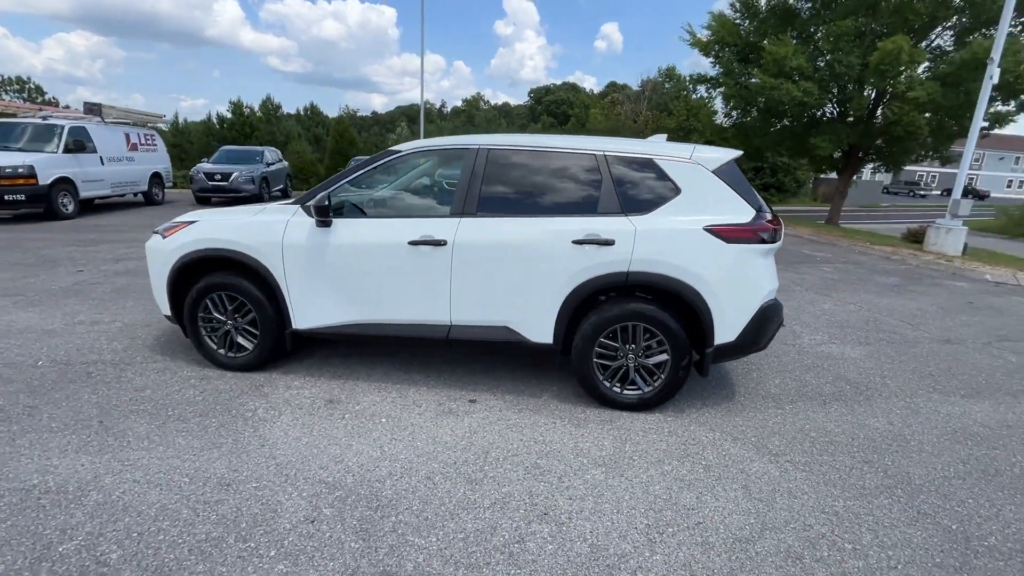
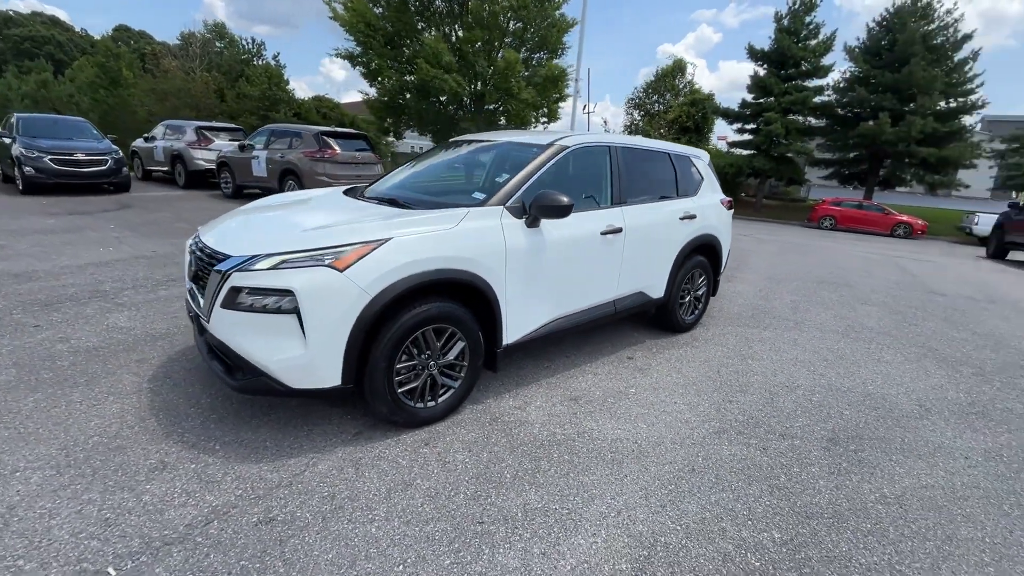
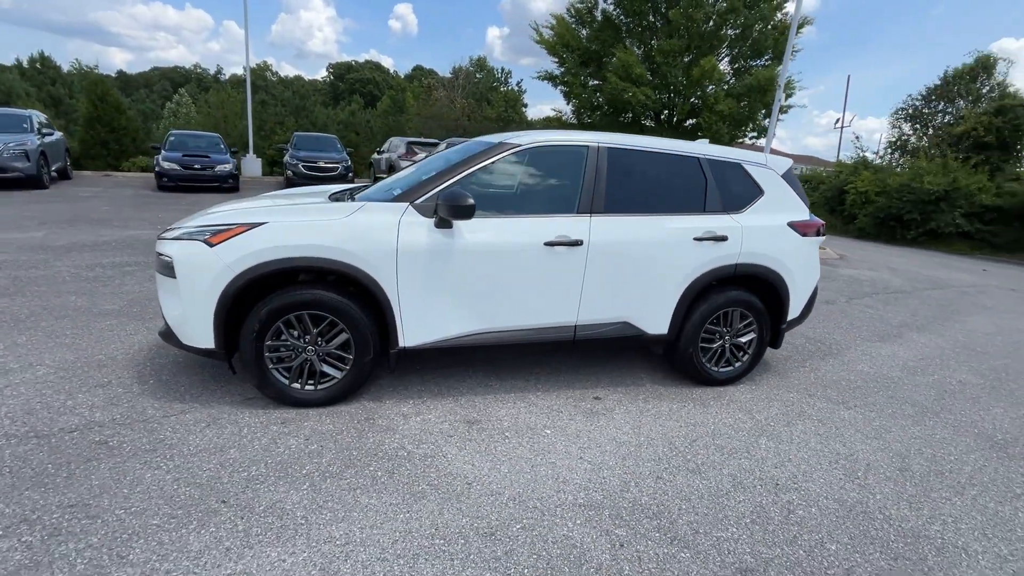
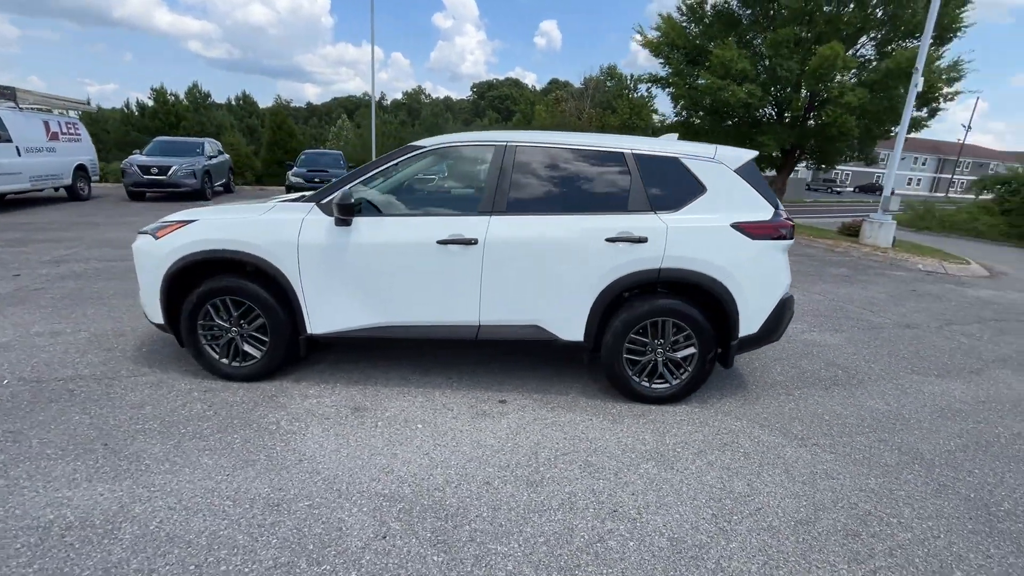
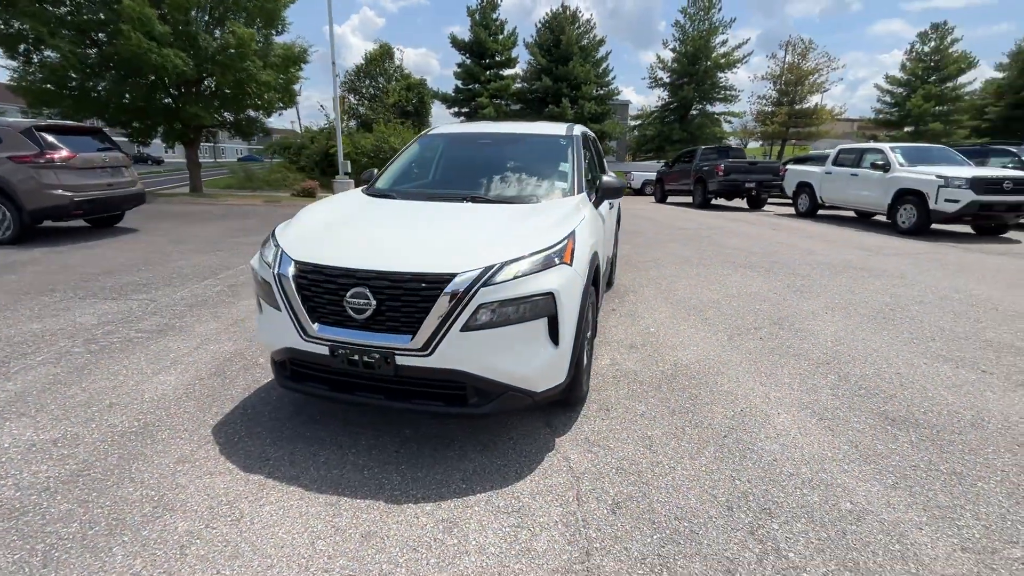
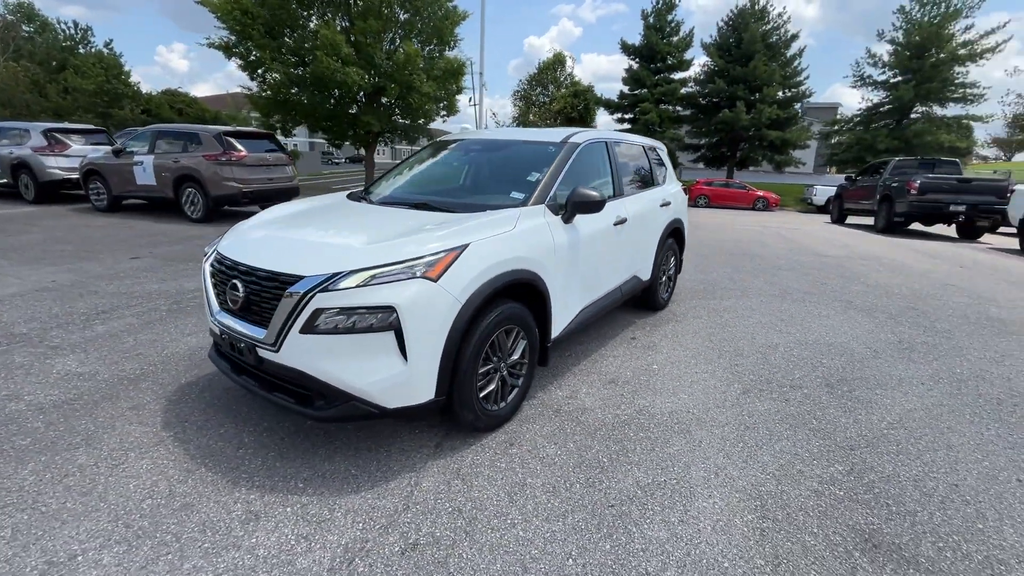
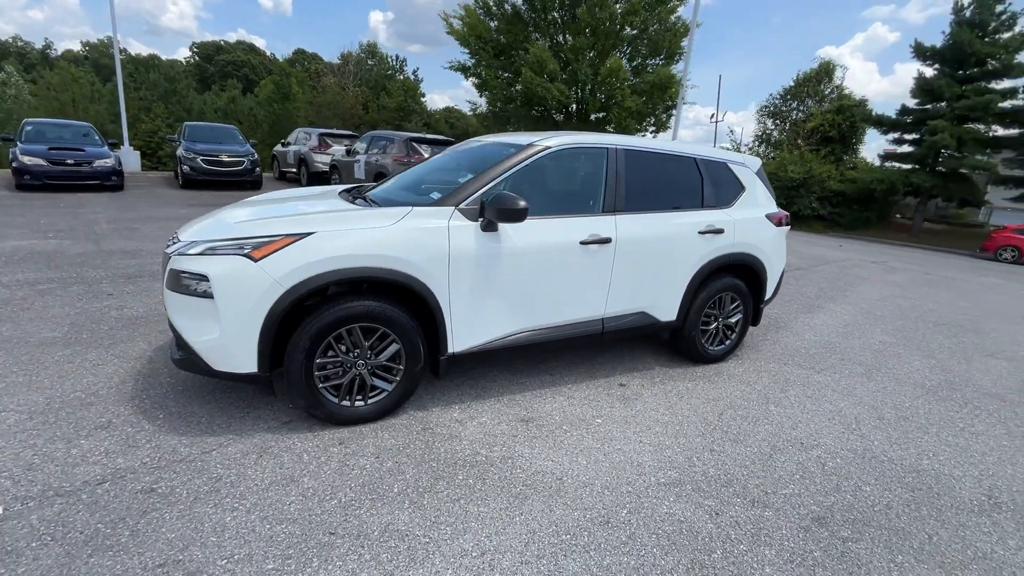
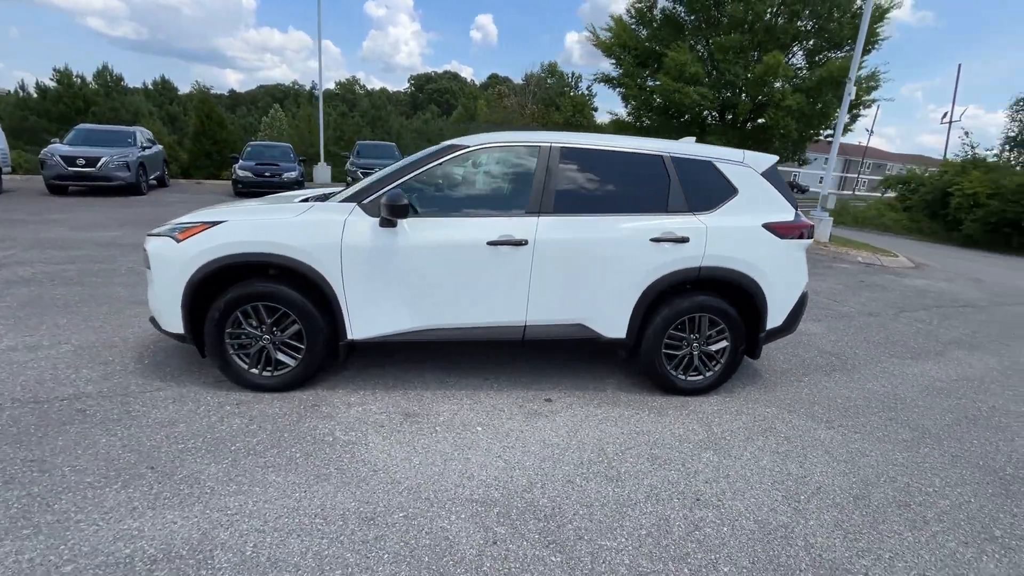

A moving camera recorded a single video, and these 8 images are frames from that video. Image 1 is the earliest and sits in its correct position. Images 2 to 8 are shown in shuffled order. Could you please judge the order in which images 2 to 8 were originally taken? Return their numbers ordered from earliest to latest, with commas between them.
4, 8, 3, 7, 2, 6, 5
